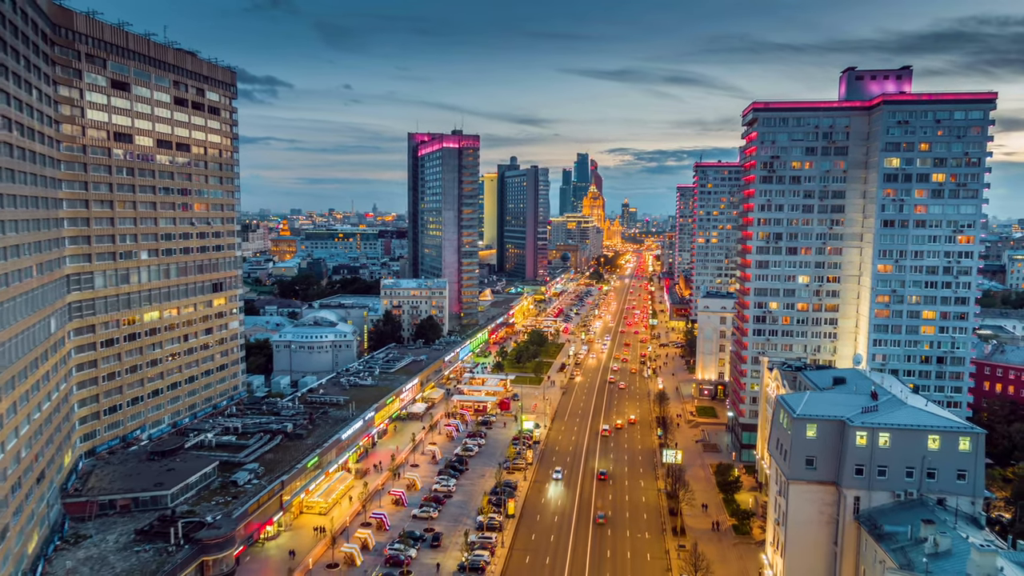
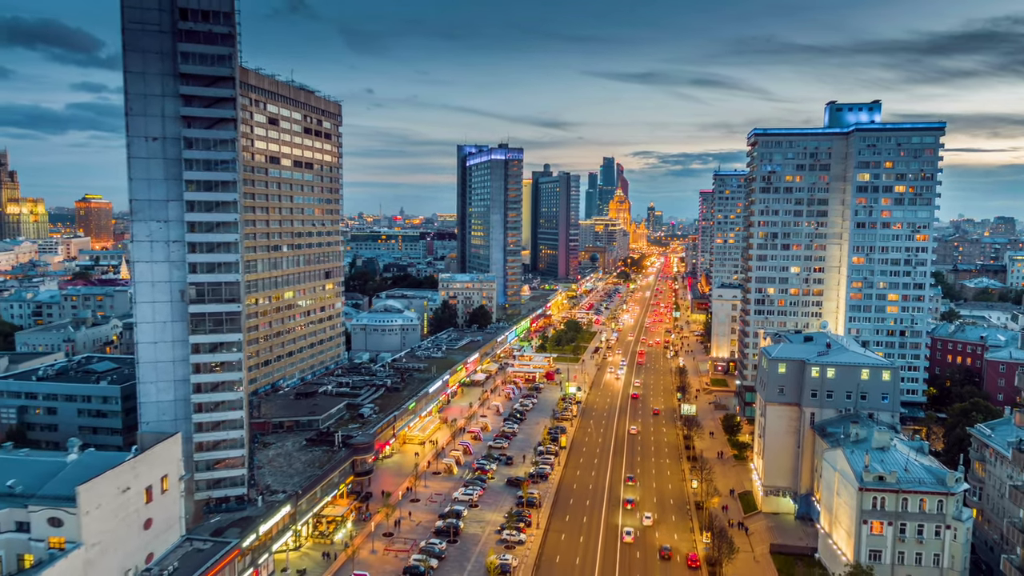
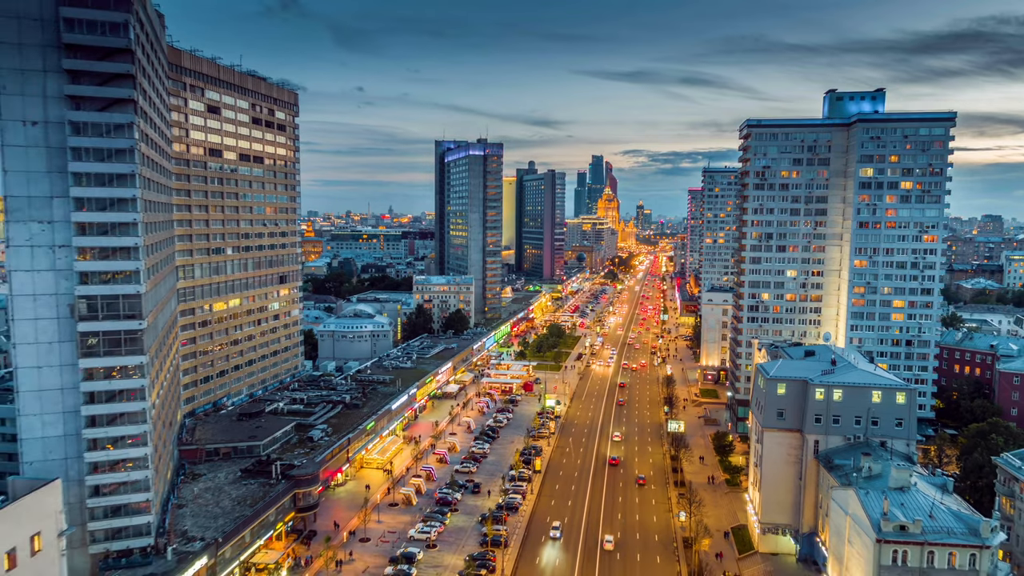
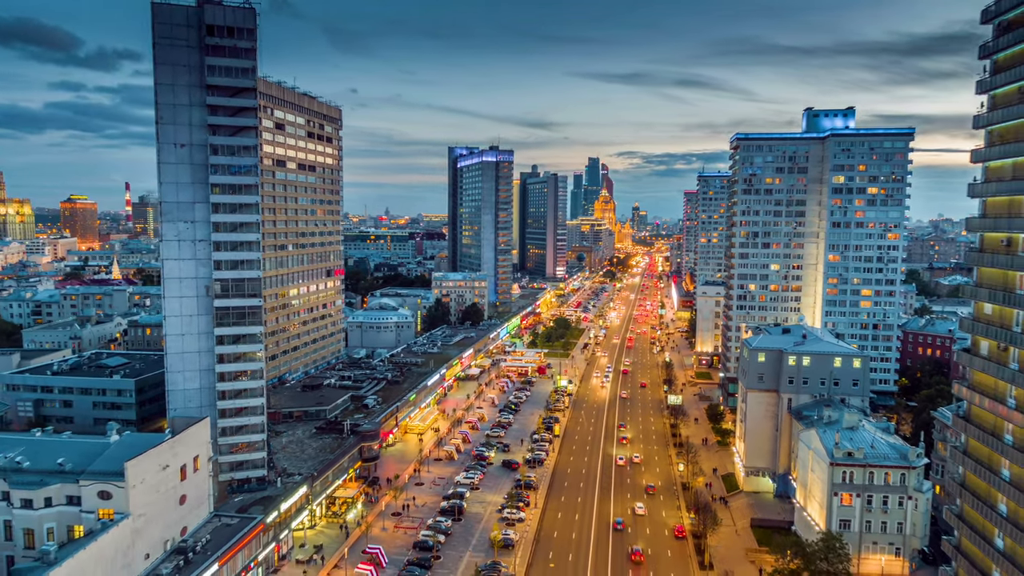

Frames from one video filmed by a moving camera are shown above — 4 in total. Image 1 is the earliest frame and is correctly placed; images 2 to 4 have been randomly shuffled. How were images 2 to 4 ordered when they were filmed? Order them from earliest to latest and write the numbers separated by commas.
3, 2, 4
